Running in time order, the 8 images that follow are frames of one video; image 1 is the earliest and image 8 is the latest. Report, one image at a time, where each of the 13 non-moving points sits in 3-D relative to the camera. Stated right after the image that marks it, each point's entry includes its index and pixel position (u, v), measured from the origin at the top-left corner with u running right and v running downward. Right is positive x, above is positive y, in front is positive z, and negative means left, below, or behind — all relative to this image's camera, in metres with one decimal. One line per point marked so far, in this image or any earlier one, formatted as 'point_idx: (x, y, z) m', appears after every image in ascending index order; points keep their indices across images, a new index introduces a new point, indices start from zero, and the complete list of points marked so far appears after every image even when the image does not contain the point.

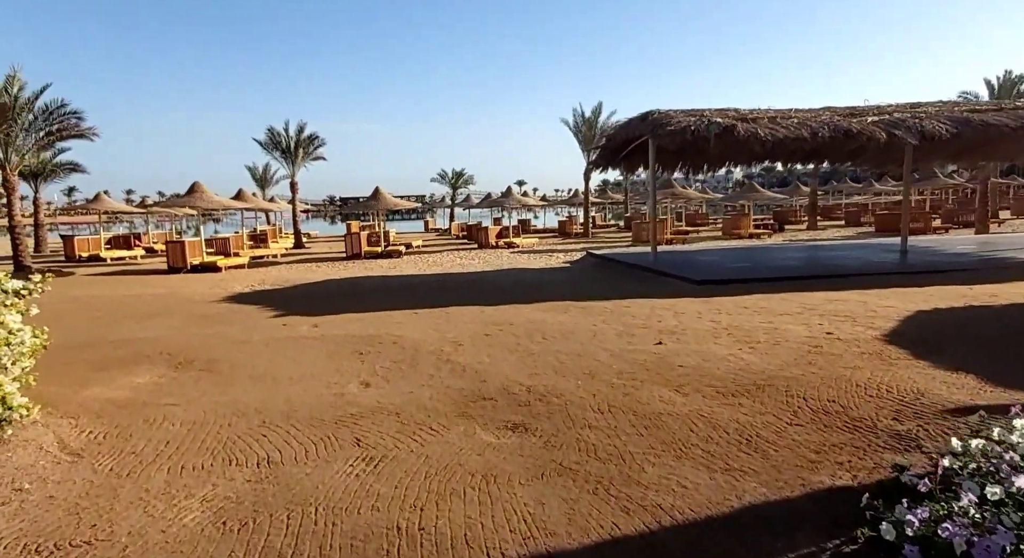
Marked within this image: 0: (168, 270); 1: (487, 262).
0: (-10.8, +0.2, +19.4) m
1: (-0.8, +0.5, +19.5) m
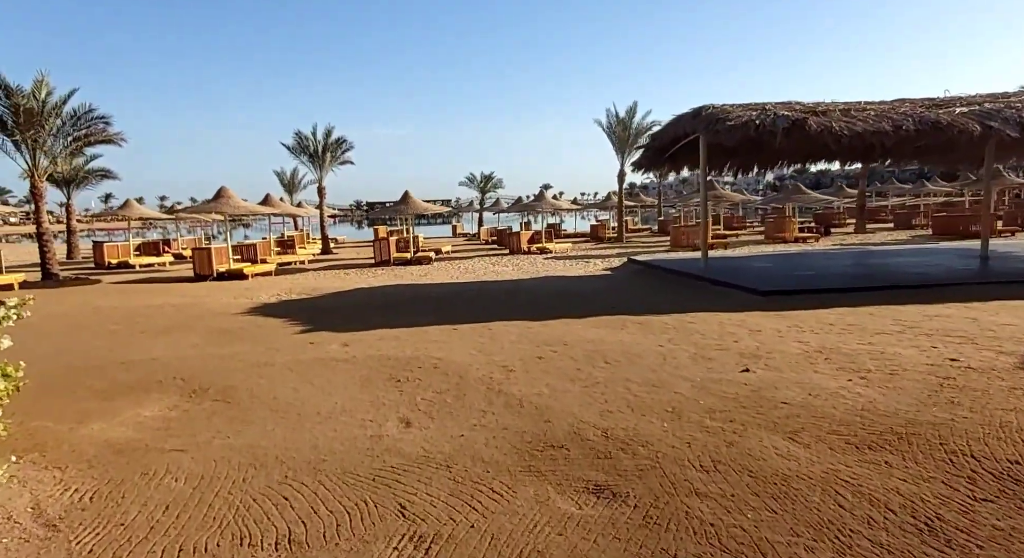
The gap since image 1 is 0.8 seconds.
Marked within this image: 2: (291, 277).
0: (-9.7, 0.0, +19.0) m
1: (+0.3, +0.3, +18.6) m
2: (-6.7, 0.0, +18.7) m
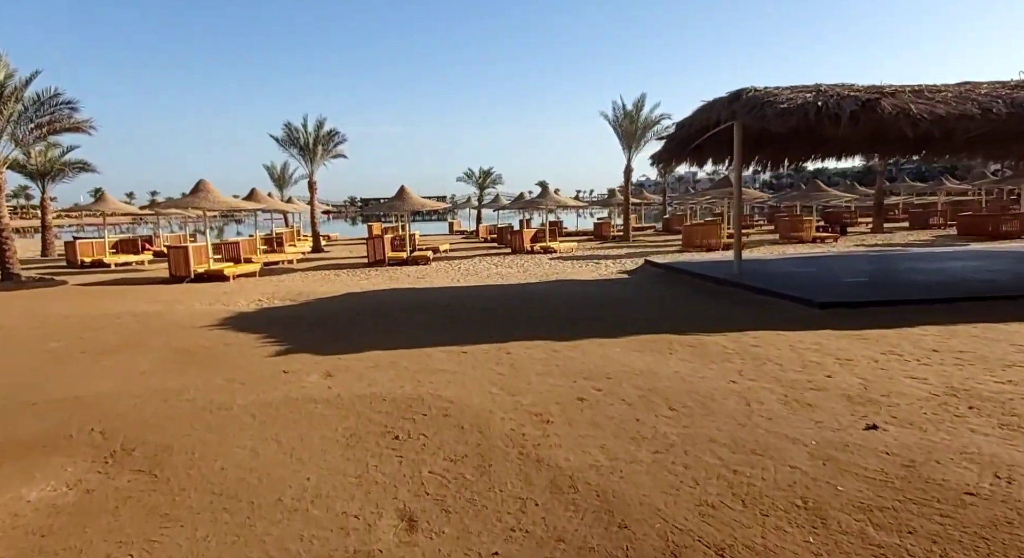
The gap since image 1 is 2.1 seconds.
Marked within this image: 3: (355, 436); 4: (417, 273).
0: (-9.6, 0.0, +17.4) m
1: (+0.4, +0.2, +17.2) m
2: (-6.5, -0.1, +17.2) m
3: (-1.0, -1.0, +4.1) m
4: (-2.6, +0.1, +17.3) m
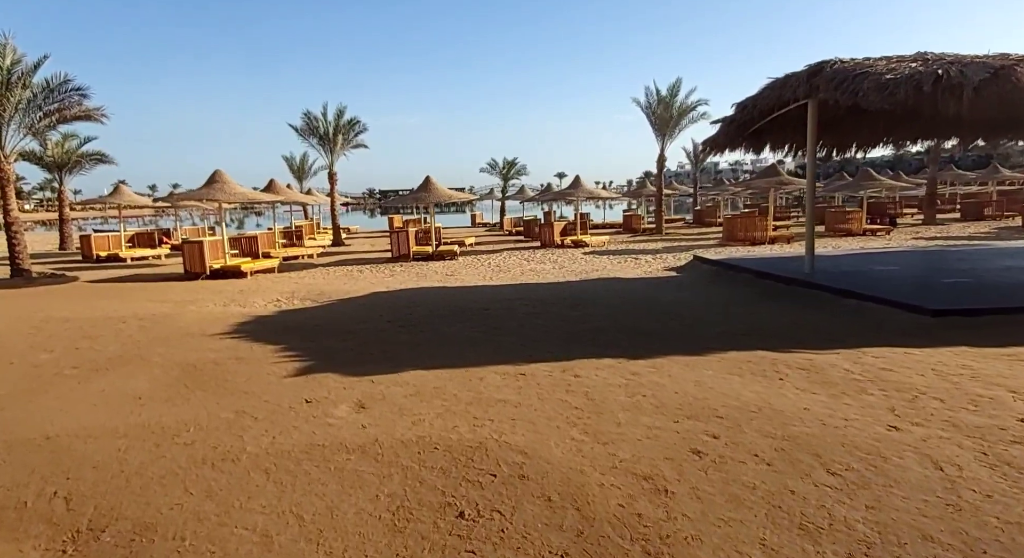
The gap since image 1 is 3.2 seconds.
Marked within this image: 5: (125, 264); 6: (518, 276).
0: (-8.7, +0.1, +16.5) m
1: (+1.3, +0.3, +16.0) m
2: (-5.7, 0.0, +16.2) m
3: (-0.5, -1.1, +3.0) m
4: (-1.7, +0.2, +16.2) m
5: (-12.4, +0.5, +19.9) m
6: (+0.2, 0.0, +14.5) m
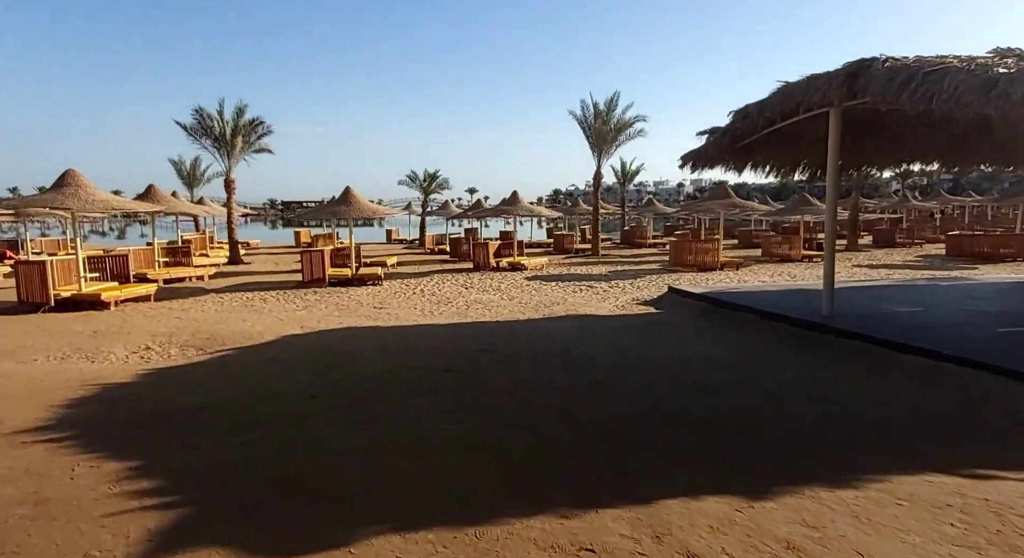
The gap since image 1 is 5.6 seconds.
0: (-10.0, -0.6, +12.7) m
1: (0.0, -0.4, +13.6) m
2: (-6.9, -0.6, +12.8) m
3: (+0.1, -1.5, +0.5) m
4: (-3.0, -0.5, +13.4) m
5: (-14.1, -0.2, +15.5) m
6: (-0.9, -0.6, +12.0) m
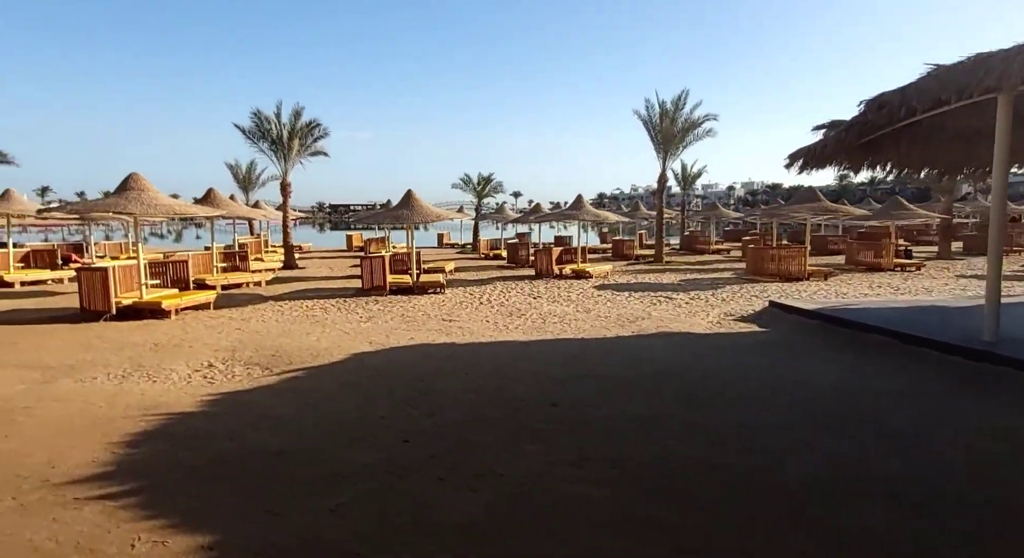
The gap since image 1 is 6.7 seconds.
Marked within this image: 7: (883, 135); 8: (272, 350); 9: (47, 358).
0: (-8.5, -0.7, +12.3) m
1: (+1.6, -0.6, +12.6) m
2: (-5.4, -0.8, +12.2) m
3: (+0.8, -1.7, -0.6) m
4: (-1.4, -0.7, +12.5) m
5: (-12.4, -0.3, +15.4) m
6: (+0.6, -0.8, +11.0) m
7: (+5.3, +2.0, +8.9) m
8: (-3.6, -1.0, +9.3) m
9: (-6.4, -1.0, +8.6) m
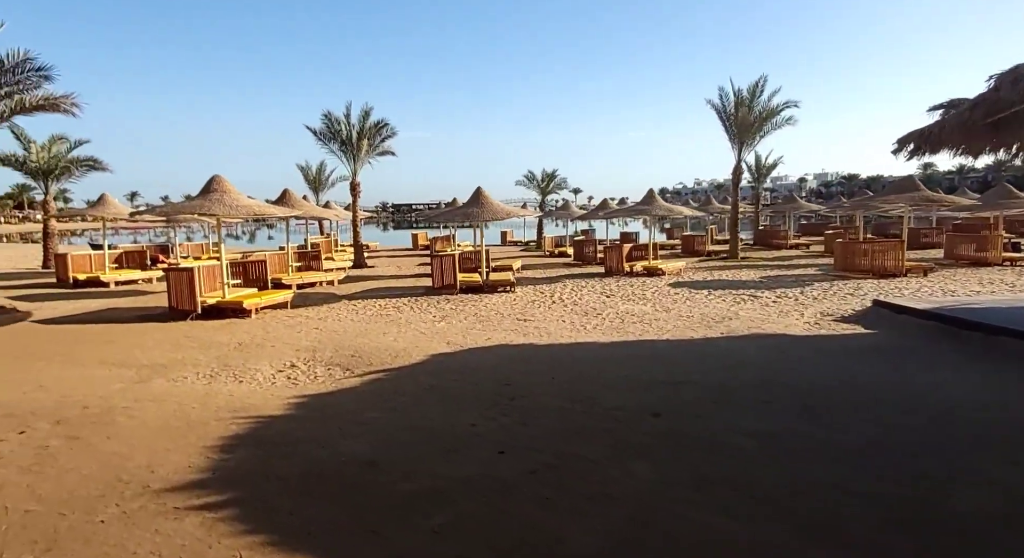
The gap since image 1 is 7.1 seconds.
0: (-7.0, -0.7, +12.7) m
1: (+3.0, -0.6, +12.0) m
2: (-3.9, -0.8, +12.3) m
3: (+1.0, -1.7, -1.0) m
4: (+0.1, -0.7, +12.2) m
5: (-10.6, -0.3, +16.2) m
6: (+1.9, -0.8, +10.5) m
7: (+6.4, +2.1, +7.9) m
8: (-2.4, -1.0, +9.3) m
9: (-5.3, -1.0, +8.8) m
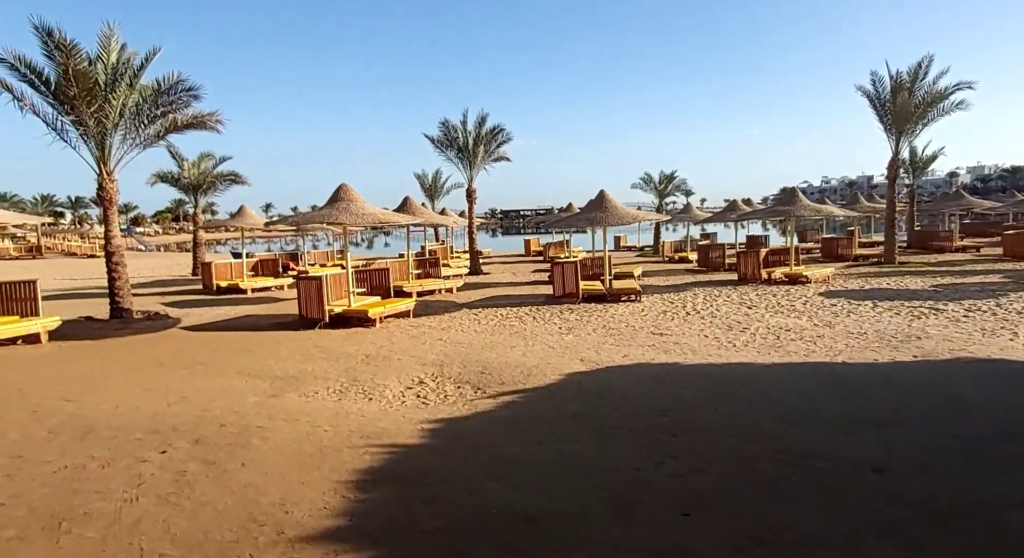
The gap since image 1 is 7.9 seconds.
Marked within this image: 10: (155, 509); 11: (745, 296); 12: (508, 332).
0: (-4.3, -0.9, +12.9) m
1: (+5.4, -0.8, +10.5) m
2: (-1.4, -1.0, +11.9) m
3: (+1.1, -1.8, -2.0) m
4: (+2.5, -0.8, +11.2) m
5: (-7.3, -0.5, +16.9) m
6: (+4.0, -1.0, +9.2) m
7: (+8.0, +1.9, +5.9) m
8: (-0.4, -1.2, +8.7) m
9: (-3.4, -1.2, +8.7) m
10: (-2.4, -1.5, +4.1) m
11: (+5.6, -0.4, +14.9) m
12: (-0.1, -1.0, +11.4) m
